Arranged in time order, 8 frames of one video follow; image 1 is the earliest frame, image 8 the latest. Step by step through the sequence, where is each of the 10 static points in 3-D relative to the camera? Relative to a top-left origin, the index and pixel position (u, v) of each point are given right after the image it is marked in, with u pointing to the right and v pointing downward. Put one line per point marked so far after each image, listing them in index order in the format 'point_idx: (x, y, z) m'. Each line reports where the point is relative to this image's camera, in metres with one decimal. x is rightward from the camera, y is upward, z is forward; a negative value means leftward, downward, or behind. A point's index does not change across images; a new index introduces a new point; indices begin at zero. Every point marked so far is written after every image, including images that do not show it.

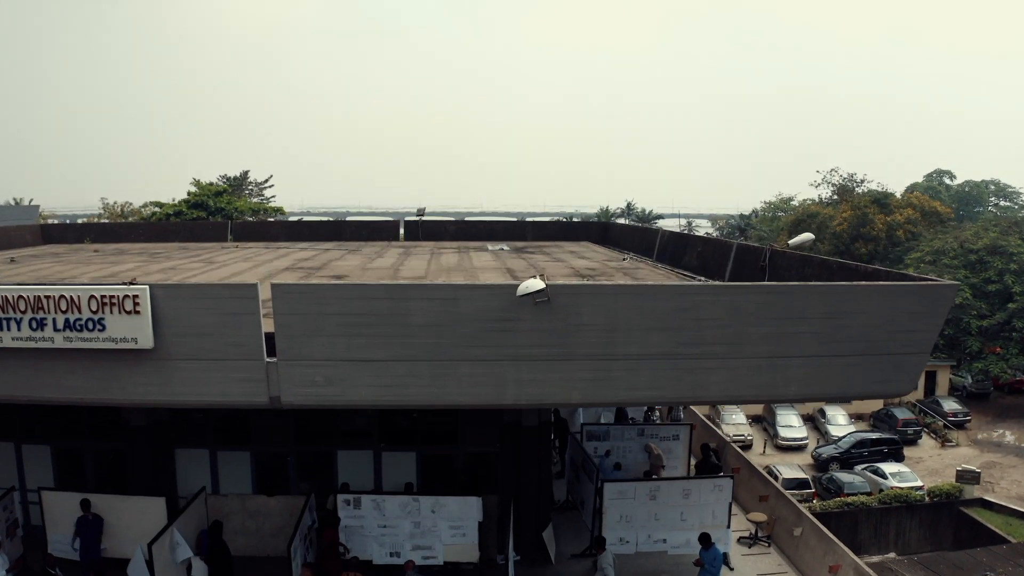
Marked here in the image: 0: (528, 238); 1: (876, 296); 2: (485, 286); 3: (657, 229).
0: (+0.4, +1.2, +17.0) m
1: (+2.7, -0.1, +5.5) m
2: (-0.2, 0.0, +4.9) m
3: (+2.6, +1.1, +13.2) m
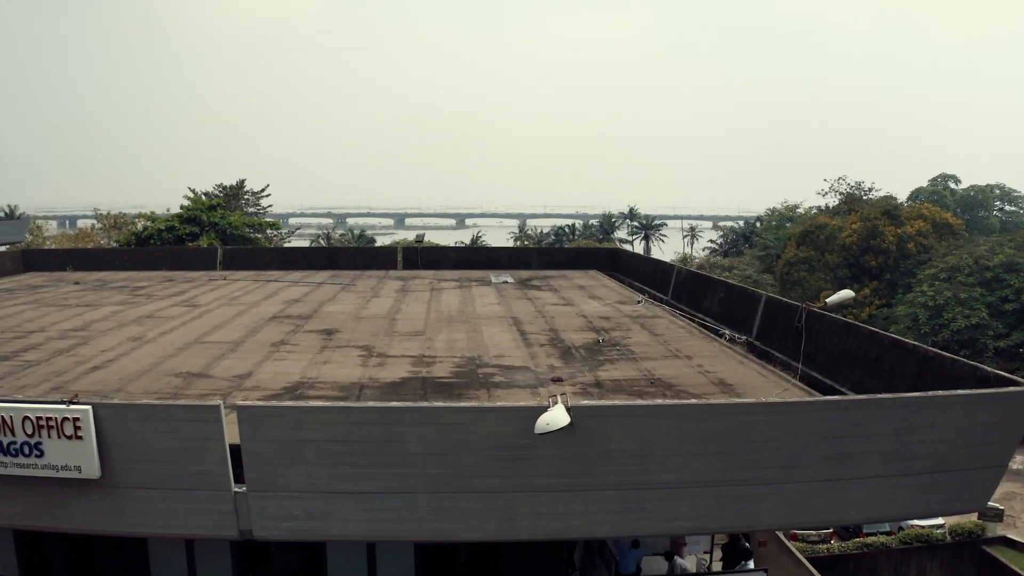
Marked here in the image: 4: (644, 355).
0: (+0.5, +0.5, +16.2) m
1: (+2.8, -0.8, +4.7) m
2: (-0.1, -0.7, +4.1) m
3: (+2.7, +0.4, +12.3) m
4: (+1.4, -0.7, +7.7) m
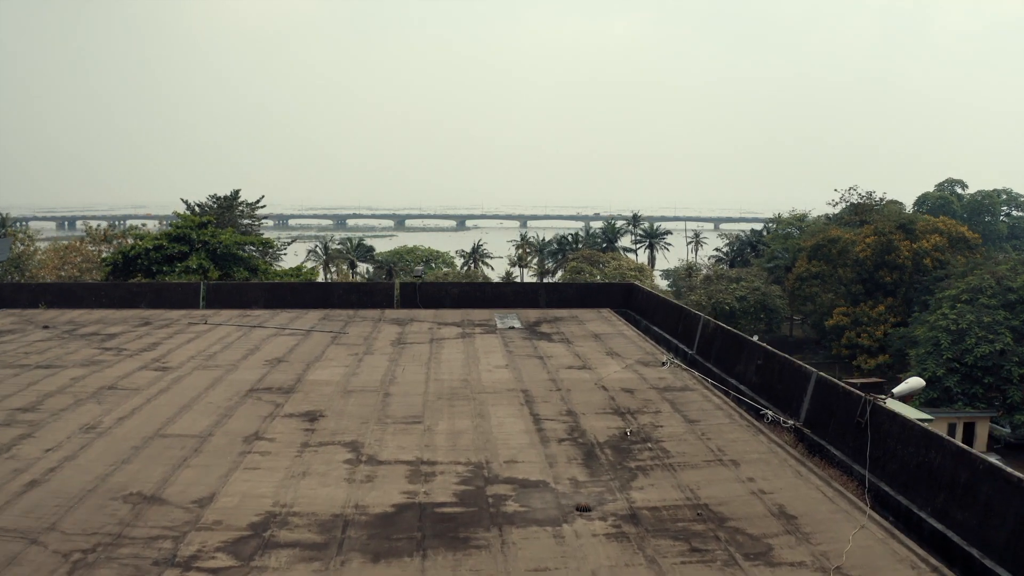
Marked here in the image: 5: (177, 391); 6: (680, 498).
0: (+0.6, -0.3, +15.0) m
1: (+2.9, -1.6, +3.5) m
2: (0.0, -1.5, +2.9) m
3: (+2.8, -0.4, +11.2) m
4: (+1.5, -1.5, +6.5) m
5: (-3.9, -1.2, +8.6) m
6: (+1.3, -1.6, +5.7) m
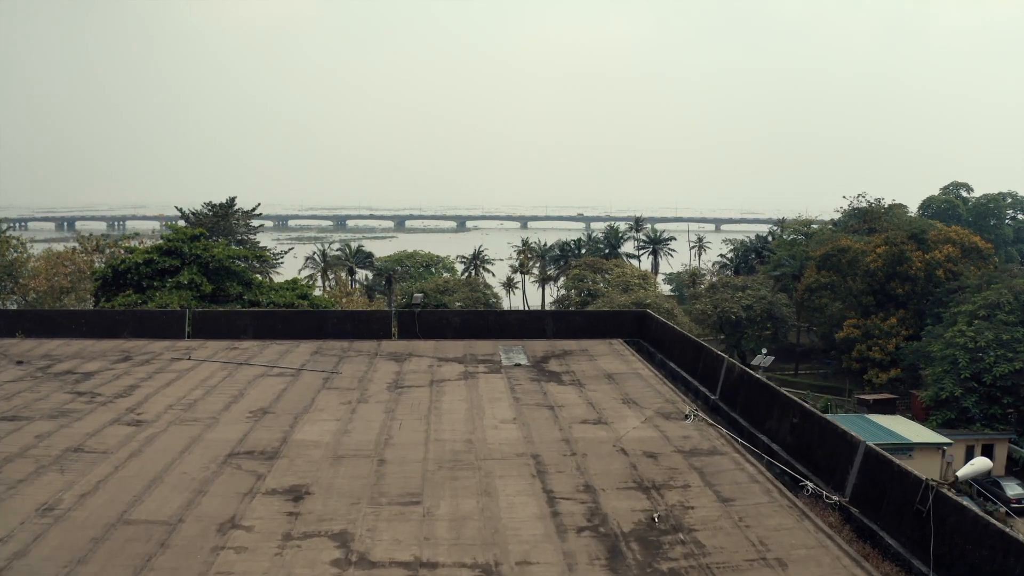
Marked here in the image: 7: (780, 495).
0: (+0.7, -0.9, +14.2) m
1: (+3.0, -2.1, +2.6) m
2: (+0.1, -2.0, +2.1) m
3: (+2.9, -1.0, +10.3) m
4: (+1.6, -2.1, +5.7) m
5: (-3.8, -1.8, +7.8) m
6: (+1.4, -2.2, +4.9) m
7: (+2.5, -1.9, +6.8) m
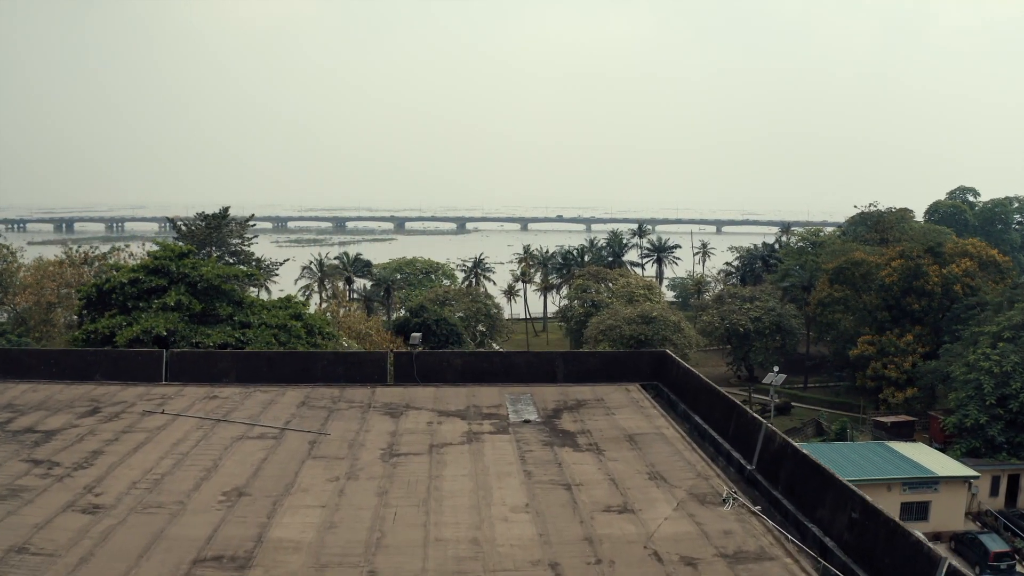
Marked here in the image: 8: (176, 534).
0: (+0.8, -1.6, +13.0) m
1: (+3.1, -2.8, +1.5) m
2: (+0.3, -2.7, +0.9) m
3: (+3.1, -1.7, +9.2) m
4: (+1.7, -2.8, +4.5) m
5: (-3.7, -2.5, +6.6) m
6: (+1.5, -2.9, +3.7) m
7: (+2.6, -2.6, +5.7) m
8: (-3.3, -2.4, +7.2) m
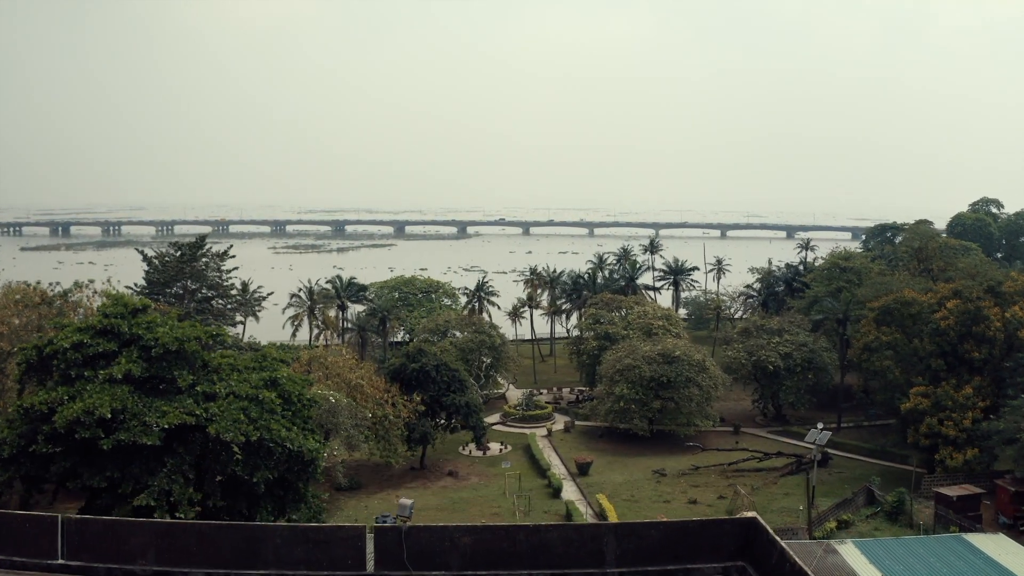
0: (+1.2, -3.4, +9.3) m
1: (+3.5, -4.7, -2.2) m
2: (+0.6, -4.6, -2.8) m
3: (+3.4, -3.5, +5.5) m
4: (+2.1, -4.6, +0.8) m
5: (-3.3, -4.3, +2.9) m
6: (+1.9, -4.8, 0.0) m
7: (+3.0, -4.5, +2.0) m
8: (-2.9, -4.2, +3.5) m
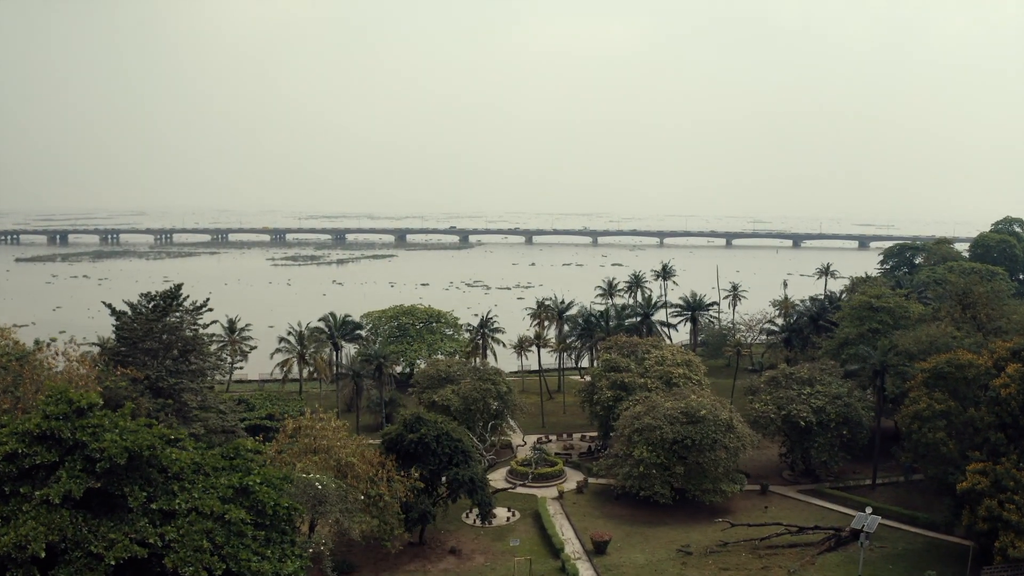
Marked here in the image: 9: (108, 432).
0: (+1.5, -5.7, +6.0) m
1: (+3.8, -7.0, -5.5) m
2: (+0.9, -6.9, -6.1) m
3: (+3.7, -5.9, +2.2) m
4: (+2.4, -6.9, -2.5) m
5: (-3.0, -6.6, -0.4) m
6: (+2.2, -7.0, -3.3) m
7: (+3.3, -6.8, -1.3) m
8: (-2.6, -6.5, +0.3) m
9: (-9.7, -3.6, +17.9) m
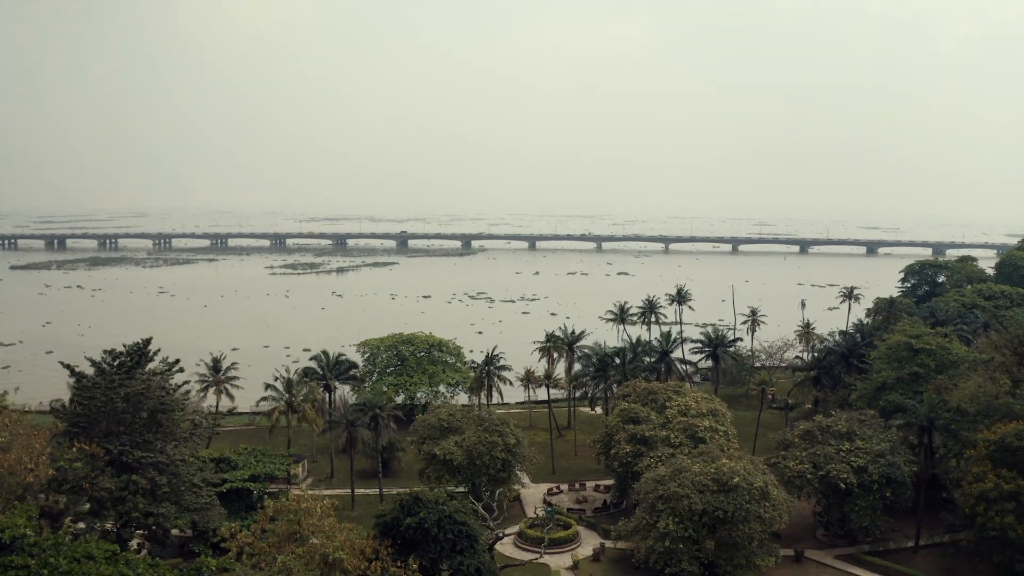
0: (+1.9, -7.9, +2.6) m
1: (+4.1, -9.2, -9.0) m
2: (+1.3, -9.1, -9.5) m
3: (+4.1, -8.0, -1.3) m
4: (+2.7, -9.1, -5.9) m
5: (-2.7, -8.8, -3.8) m
6: (+2.5, -9.2, -6.7) m
7: (+3.6, -9.0, -4.8) m
8: (-2.3, -8.7, -3.2) m
9: (-9.3, -5.7, +14.5) m
